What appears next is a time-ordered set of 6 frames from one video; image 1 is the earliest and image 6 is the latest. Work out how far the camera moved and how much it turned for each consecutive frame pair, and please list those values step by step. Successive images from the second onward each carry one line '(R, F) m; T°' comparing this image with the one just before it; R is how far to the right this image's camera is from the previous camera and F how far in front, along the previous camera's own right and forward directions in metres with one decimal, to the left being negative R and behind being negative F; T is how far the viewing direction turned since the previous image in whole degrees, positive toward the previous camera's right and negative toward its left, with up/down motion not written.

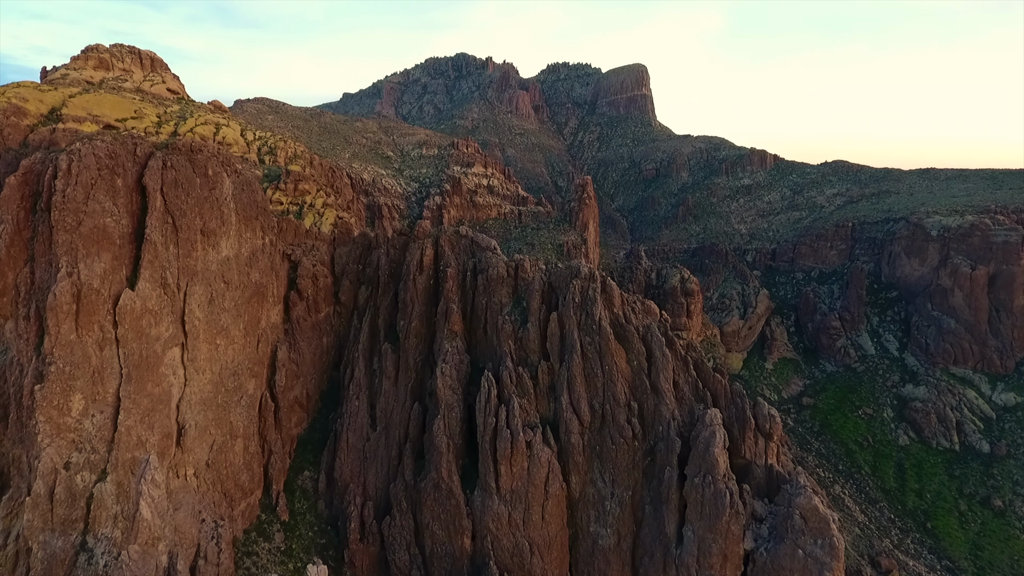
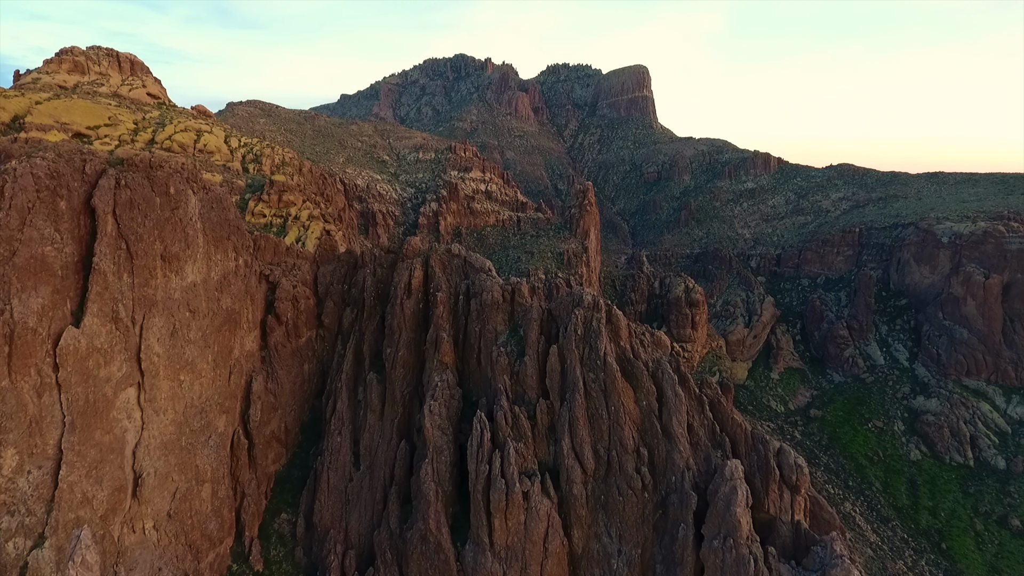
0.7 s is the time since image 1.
(+0.1, +2.0) m; 0°
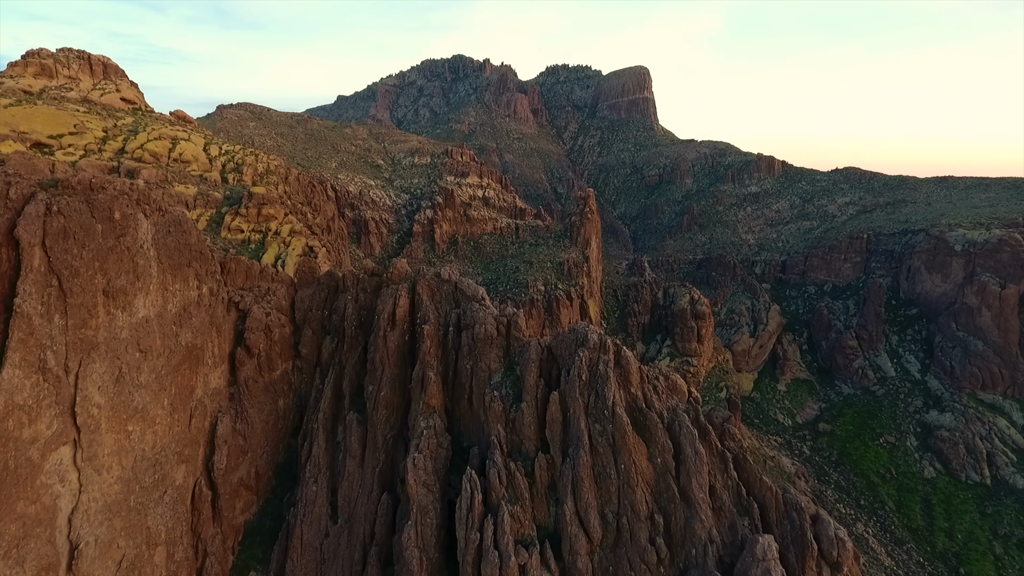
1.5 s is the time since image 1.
(+0.1, +2.3) m; 0°
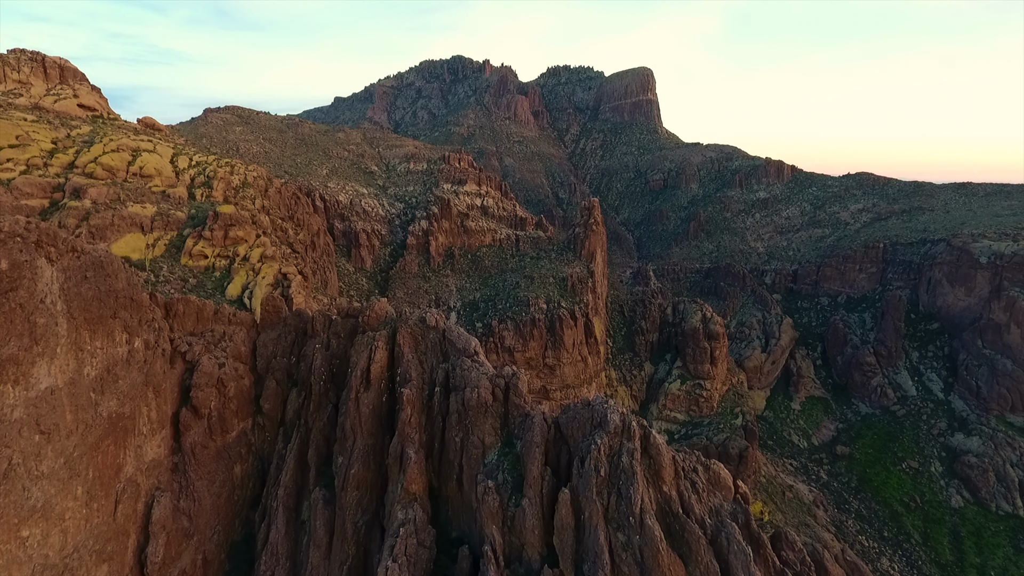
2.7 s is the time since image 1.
(0.0, +3.6) m; 0°
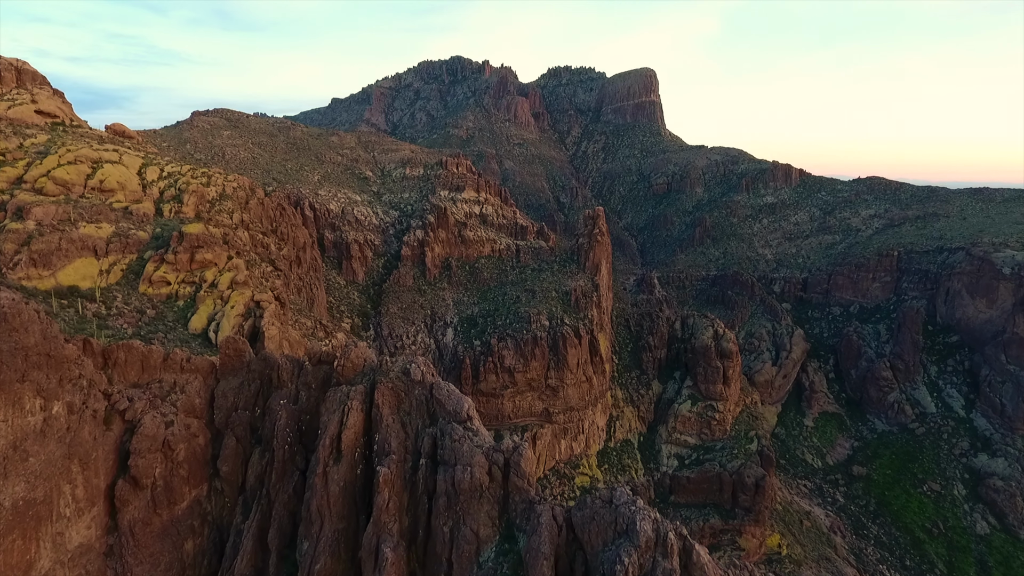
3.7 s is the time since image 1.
(0.0, +2.9) m; 0°
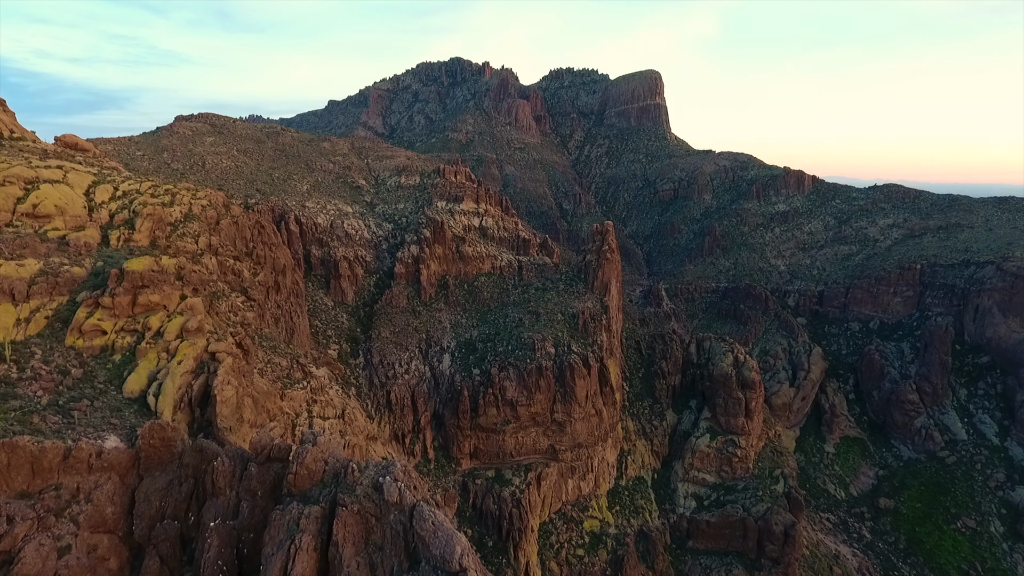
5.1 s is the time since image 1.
(-0.2, +4.0) m; 0°
